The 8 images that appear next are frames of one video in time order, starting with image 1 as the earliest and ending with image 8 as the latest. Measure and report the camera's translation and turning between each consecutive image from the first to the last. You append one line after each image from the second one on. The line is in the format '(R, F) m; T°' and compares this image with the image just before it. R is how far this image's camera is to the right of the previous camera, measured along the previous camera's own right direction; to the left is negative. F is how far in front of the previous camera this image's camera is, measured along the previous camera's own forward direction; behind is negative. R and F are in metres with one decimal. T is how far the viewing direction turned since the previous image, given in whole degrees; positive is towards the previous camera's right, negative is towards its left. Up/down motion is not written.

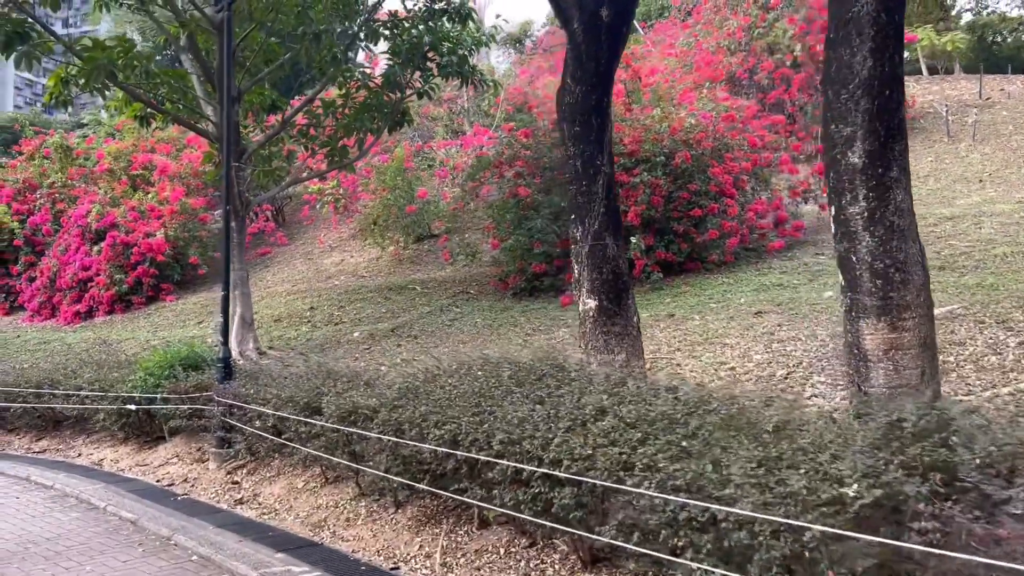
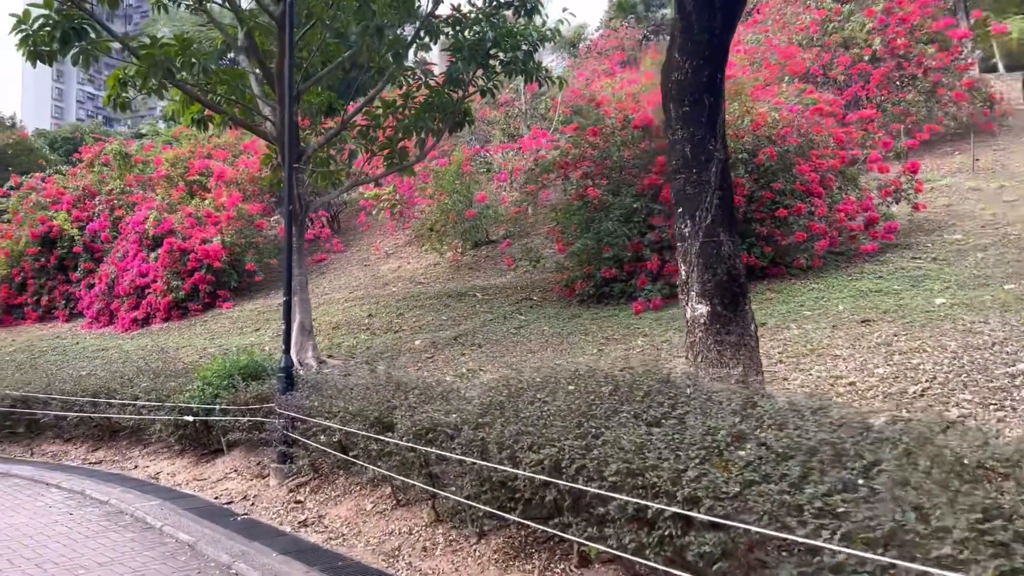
(-0.3, +0.5) m; -3°
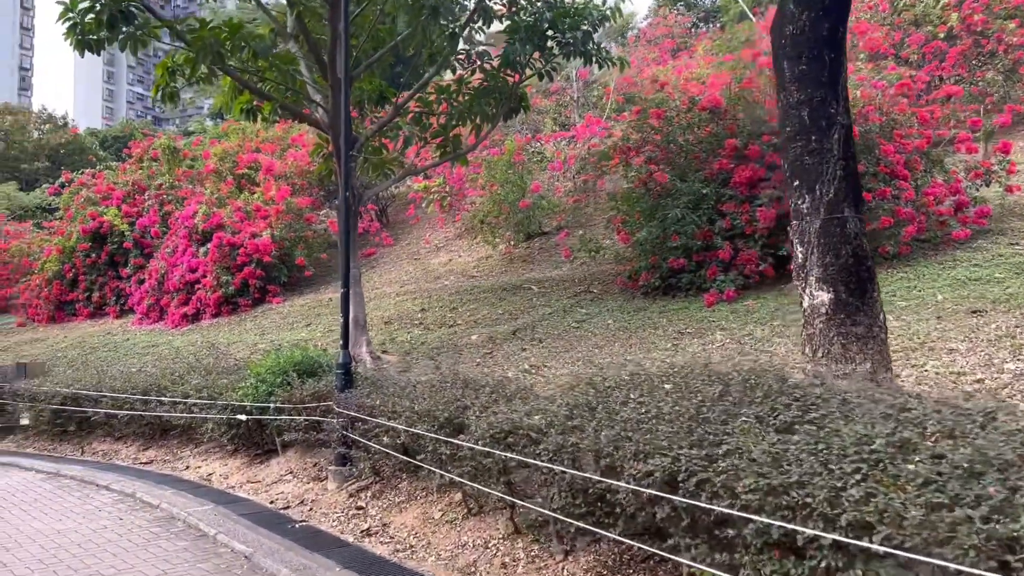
(-0.2, +0.5) m; -3°
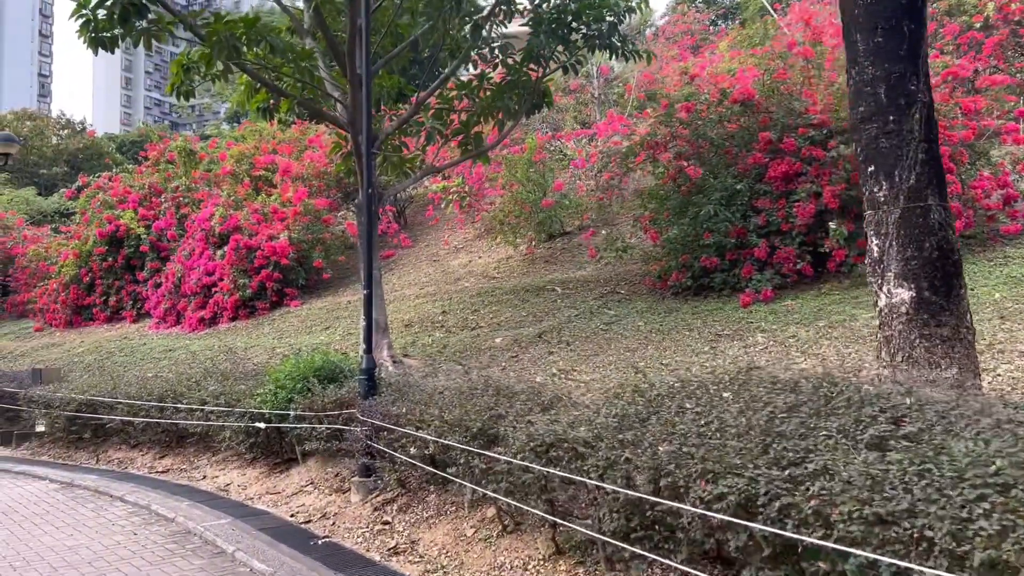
(-0.1, +0.3) m; -1°
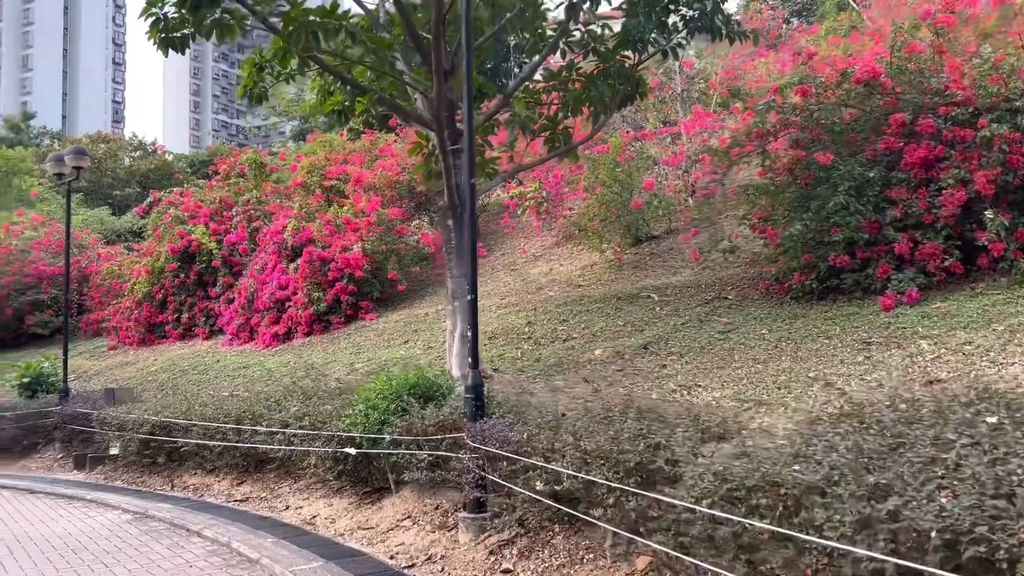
(-0.4, +0.8) m; -4°
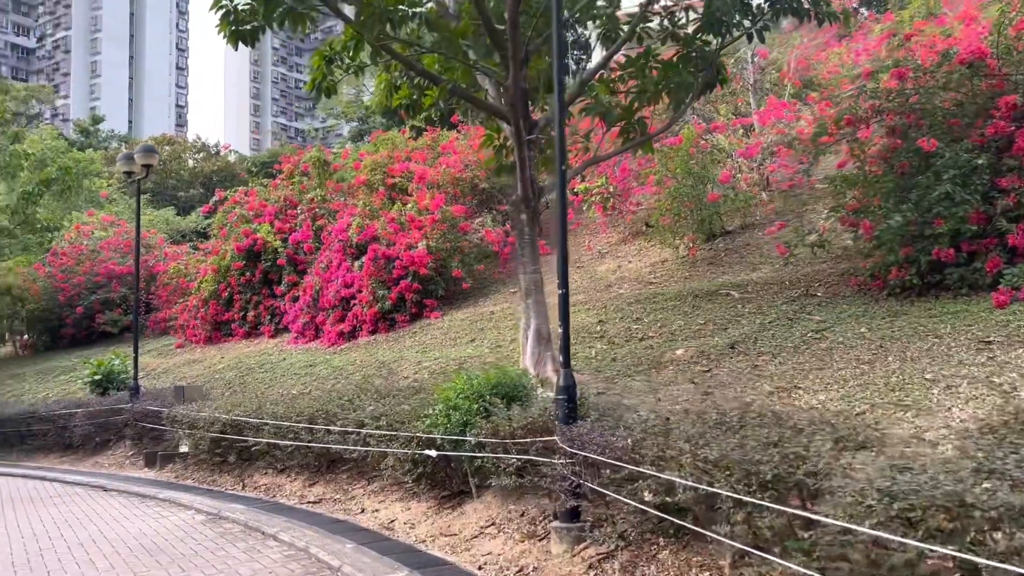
(-0.2, +0.3) m; -4°
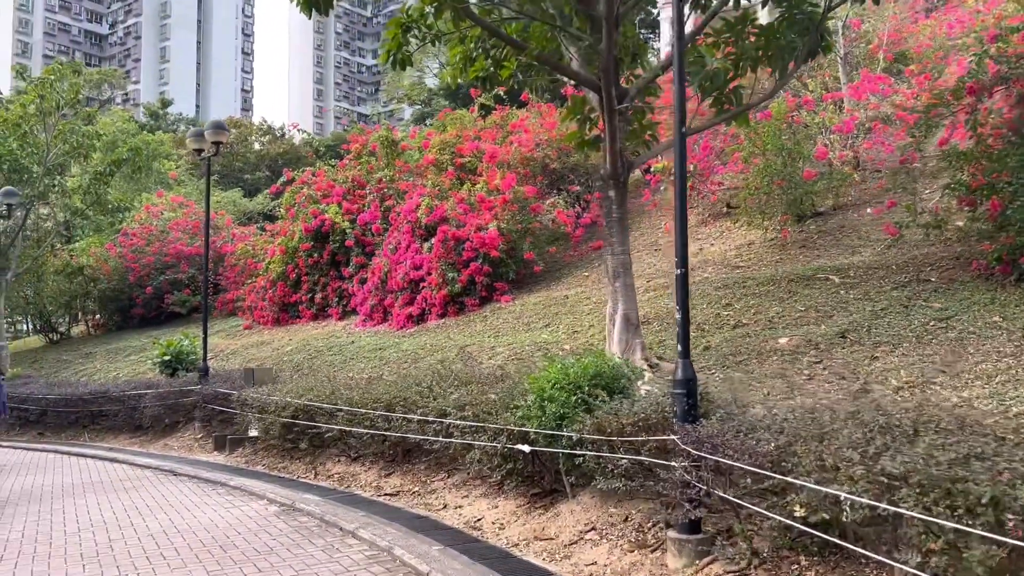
(-0.3, +0.5) m; -4°
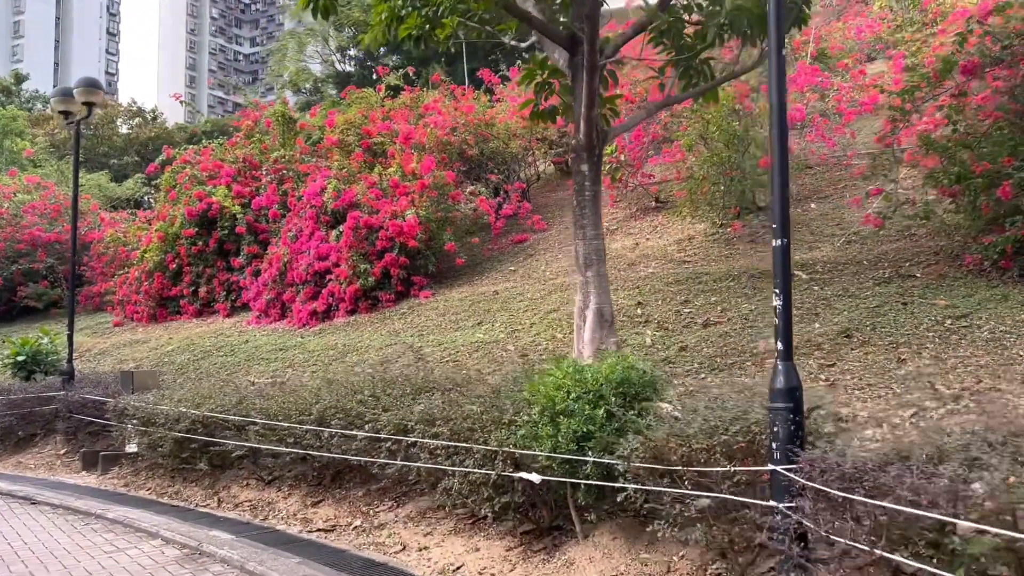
(-0.6, +1.3) m; +8°
